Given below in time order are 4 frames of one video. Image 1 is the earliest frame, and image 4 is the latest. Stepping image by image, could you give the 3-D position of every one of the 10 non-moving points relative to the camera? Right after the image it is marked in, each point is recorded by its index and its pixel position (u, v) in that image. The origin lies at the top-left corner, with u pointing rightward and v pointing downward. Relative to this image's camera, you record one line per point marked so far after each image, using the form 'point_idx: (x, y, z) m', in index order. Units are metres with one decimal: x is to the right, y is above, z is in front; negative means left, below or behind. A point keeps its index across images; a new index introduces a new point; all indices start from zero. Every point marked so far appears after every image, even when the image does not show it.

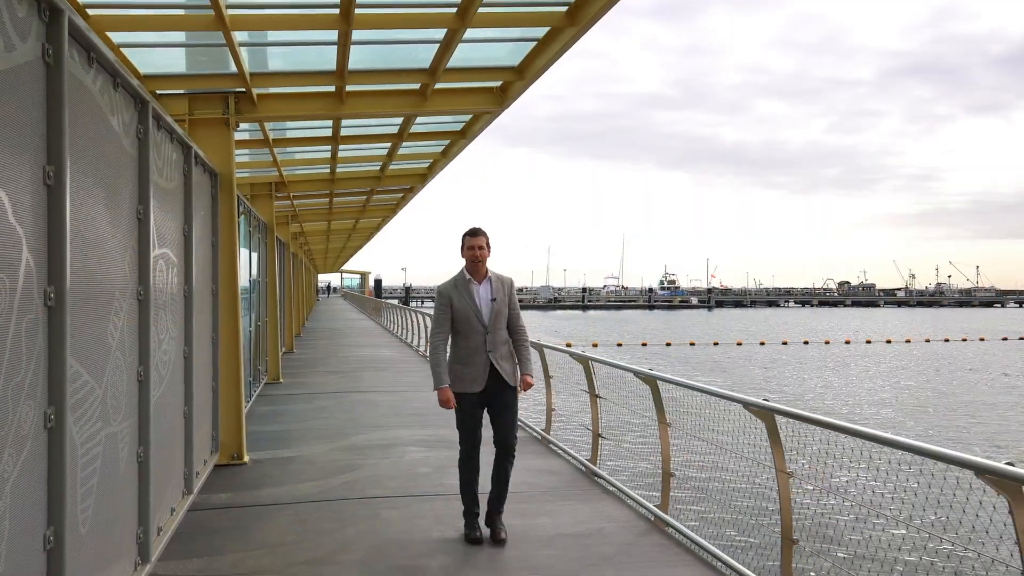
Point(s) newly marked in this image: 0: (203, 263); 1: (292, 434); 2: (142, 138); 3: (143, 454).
0: (-2.1, +0.2, +5.4) m
1: (-2.1, -1.4, +7.6) m
2: (-1.8, +0.7, +3.9) m
3: (-1.7, -0.8, +3.7) m
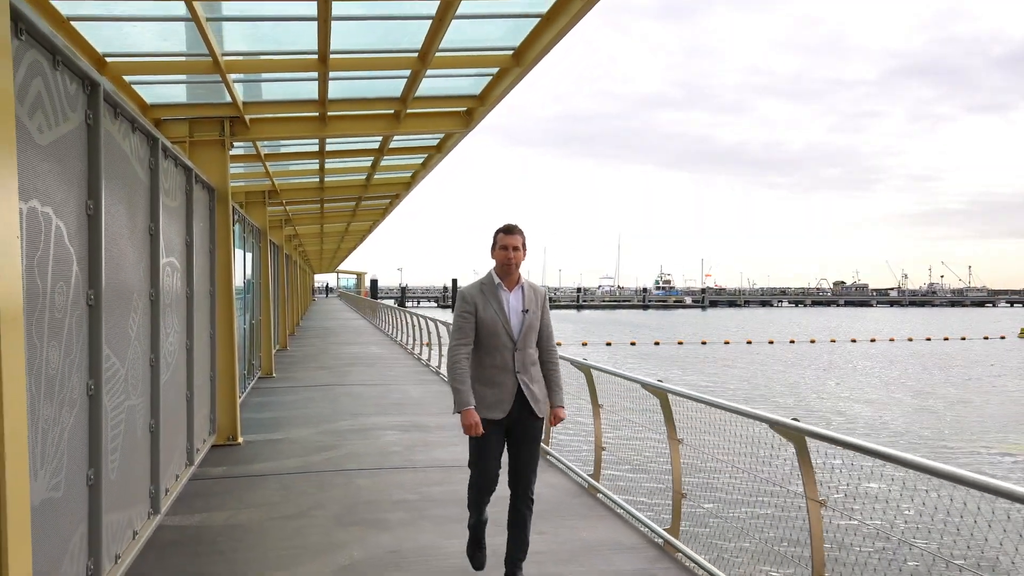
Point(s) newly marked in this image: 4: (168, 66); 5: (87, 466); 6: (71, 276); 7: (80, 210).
0: (-2.4, +0.2, +6.3) m
1: (-2.4, -1.4, +8.4) m
2: (-2.1, +0.7, +4.7) m
3: (-2.1, -0.8, +4.6) m
4: (-2.3, +1.5, +5.3) m
5: (-1.8, -0.7, +3.3) m
6: (-1.7, 0.0, +3.1) m
7: (-1.8, +0.3, +3.2) m
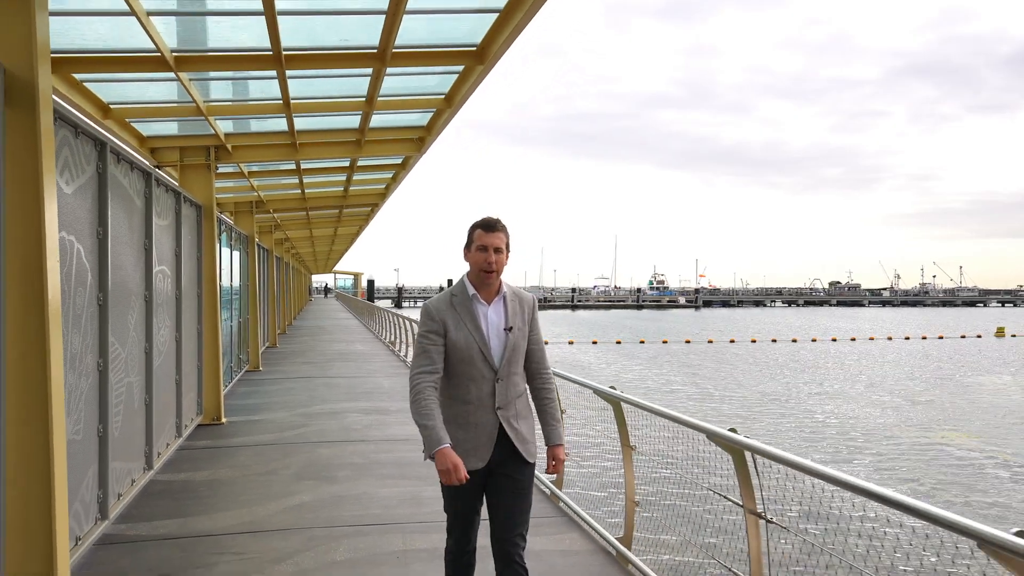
0: (-3.0, +0.1, +7.5) m
1: (-3.0, -1.4, +9.6) m
2: (-2.7, +0.7, +5.9) m
3: (-2.6, -0.8, +5.8) m
4: (-2.9, +1.5, +6.5) m
5: (-2.4, -0.8, +4.5) m
6: (-2.3, 0.0, +4.3) m
7: (-2.3, +0.3, +4.5) m
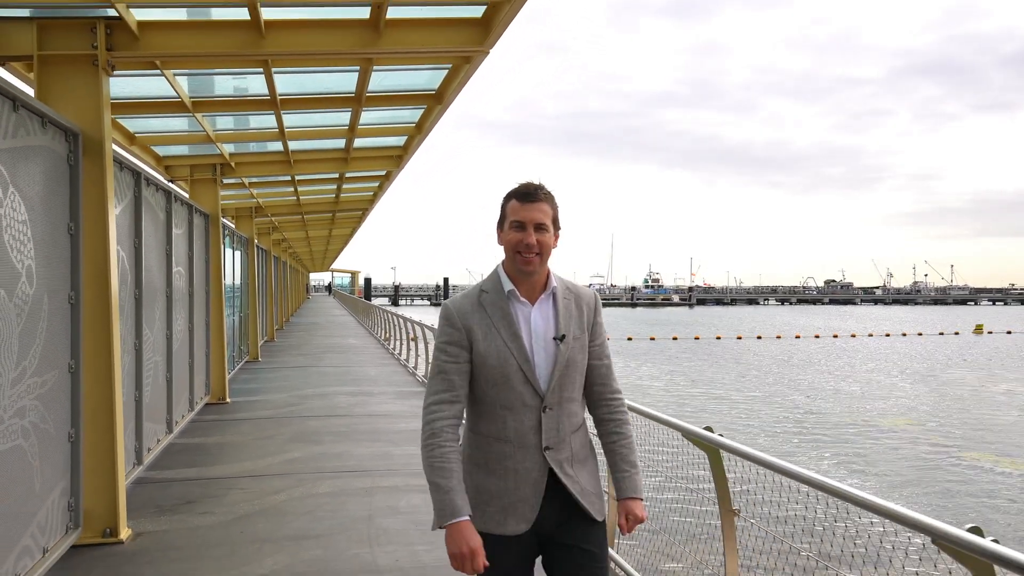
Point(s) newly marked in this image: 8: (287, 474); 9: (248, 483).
0: (-3.4, +0.2, +8.8) m
1: (-3.5, -1.4, +10.9) m
2: (-3.1, +0.7, +7.2) m
3: (-3.1, -0.8, +7.1) m
4: (-3.3, +1.5, +7.8) m
5: (-2.8, -0.7, +5.8) m
6: (-2.7, 0.0, +5.6) m
7: (-2.8, +0.3, +5.8) m
8: (-1.7, -1.4, +6.0) m
9: (-1.9, -1.4, +5.8) m
